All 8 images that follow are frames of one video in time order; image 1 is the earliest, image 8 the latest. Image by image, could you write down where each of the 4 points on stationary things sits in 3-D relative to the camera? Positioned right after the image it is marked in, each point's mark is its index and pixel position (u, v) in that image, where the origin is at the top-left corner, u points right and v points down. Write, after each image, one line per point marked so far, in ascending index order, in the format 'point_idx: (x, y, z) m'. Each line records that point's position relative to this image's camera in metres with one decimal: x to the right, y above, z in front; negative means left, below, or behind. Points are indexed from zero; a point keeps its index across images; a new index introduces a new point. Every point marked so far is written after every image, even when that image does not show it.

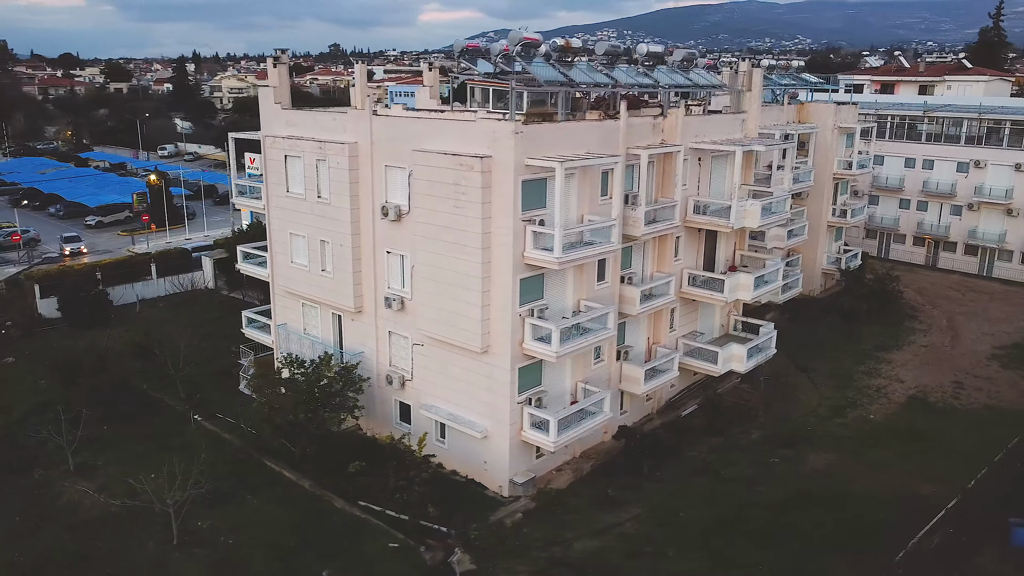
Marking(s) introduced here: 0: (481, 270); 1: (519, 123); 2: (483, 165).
0: (-0.7, +0.5, +19.4) m
1: (+0.2, +3.8, +18.4) m
2: (-0.6, +2.8, +18.7) m
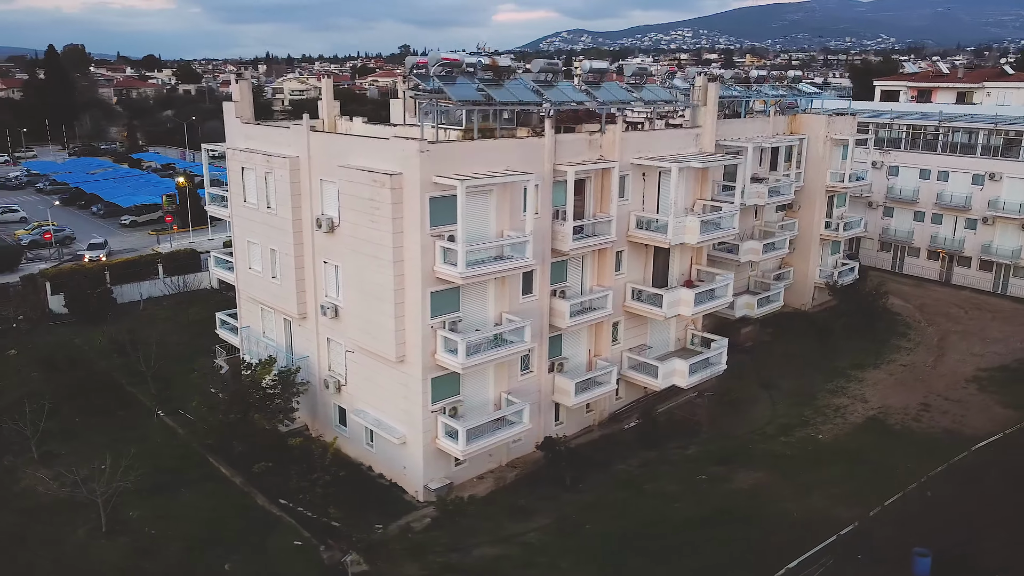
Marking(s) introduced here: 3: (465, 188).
0: (-2.9, +0.2, +20.2) m
1: (-2.1, +3.5, +19.1) m
2: (-2.9, +2.5, +19.5) m
3: (-1.2, +2.3, +19.1) m
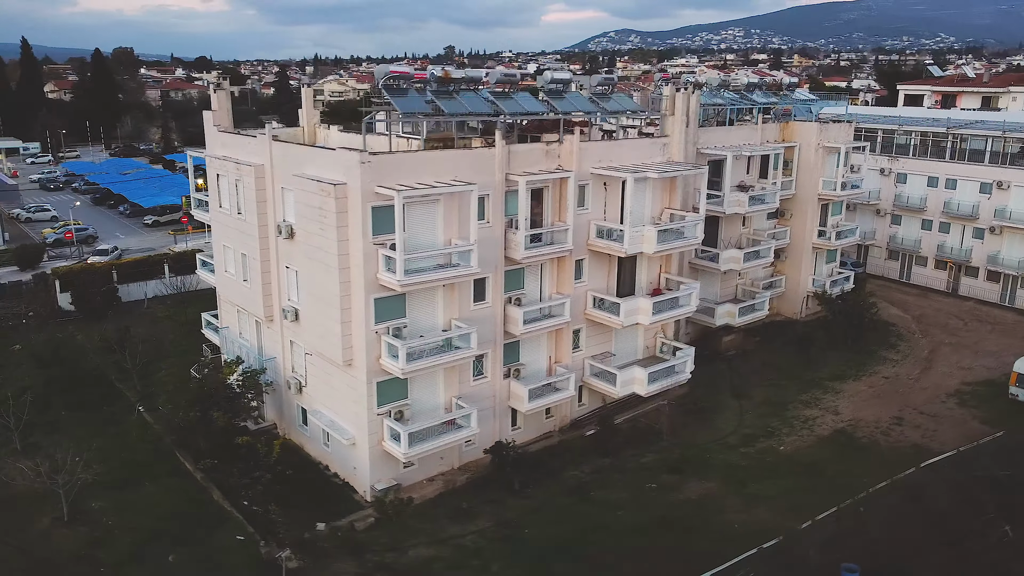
0: (-4.5, 0.0, +20.8) m
1: (-3.6, +3.3, +19.7) m
2: (-4.4, +2.4, +20.1) m
3: (-2.7, +2.2, +19.7) m
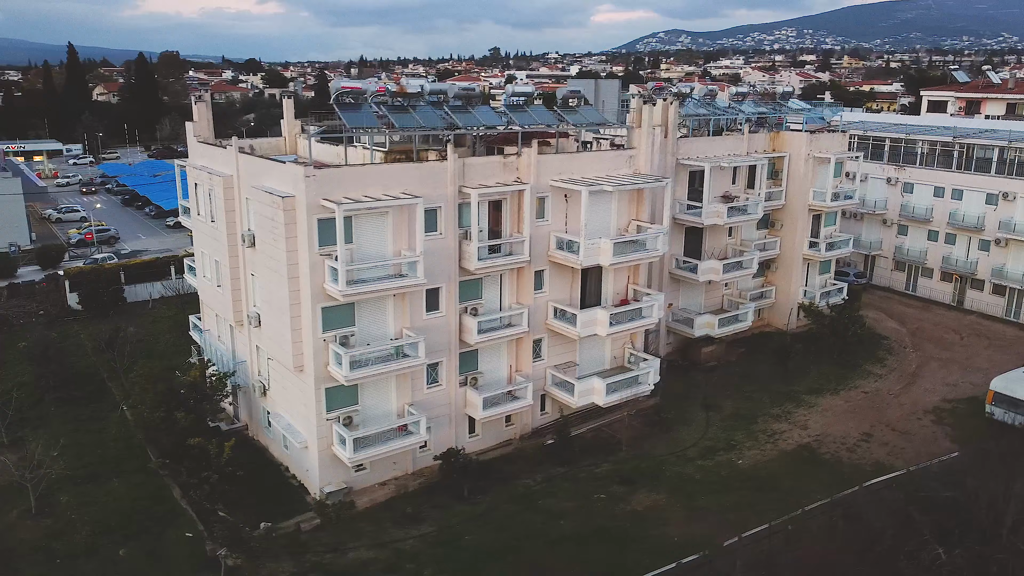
0: (-6.0, -0.2, +21.6) m
1: (-5.1, +3.1, +20.4) m
2: (-5.9, +2.1, +20.9) m
3: (-4.3, +1.9, +20.3) m
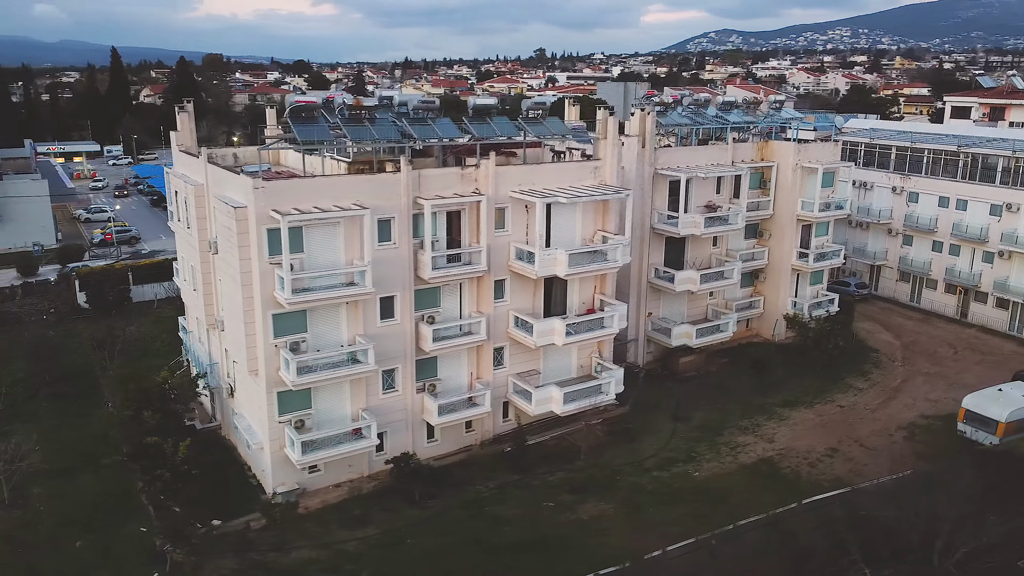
0: (-7.5, -0.4, +22.4) m
1: (-6.7, +2.8, +21.1) m
2: (-7.4, +2.0, +21.7) m
3: (-5.9, +1.7, +21.0) m
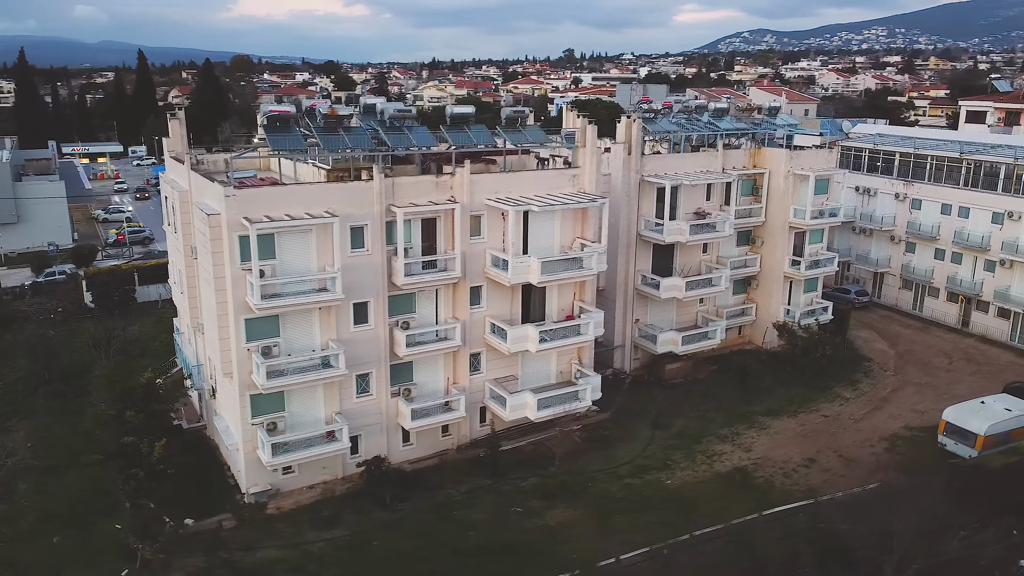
0: (-8.4, -0.6, +22.9) m
1: (-7.6, +2.7, +21.7) m
2: (-8.4, +1.8, +22.2) m
3: (-6.8, +1.5, +21.5) m
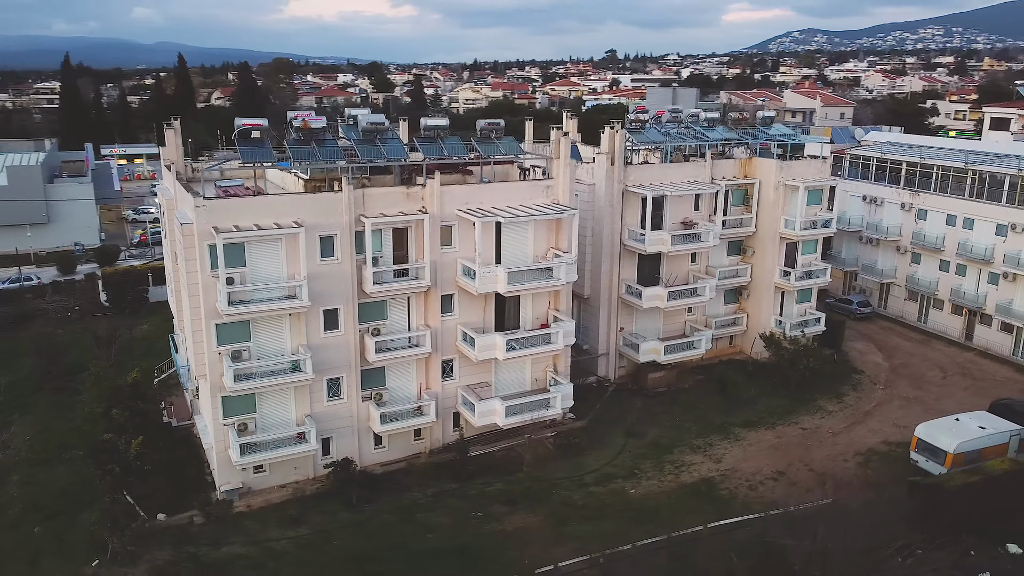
0: (-9.6, -0.7, +24.0) m
1: (-8.8, +2.5, +22.7) m
2: (-9.5, +1.6, +23.3) m
3: (-8.0, +1.3, +22.5) m
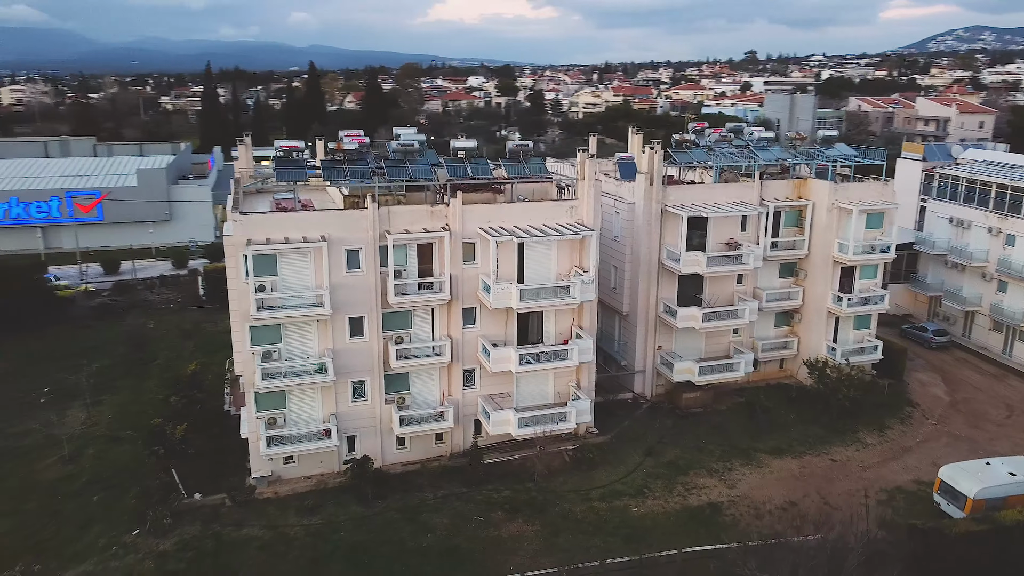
0: (-9.4, -0.9, +26.6) m
1: (-8.7, +2.3, +25.2) m
2: (-9.3, +1.5, +25.9) m
3: (-8.0, +1.1, +24.9) m
